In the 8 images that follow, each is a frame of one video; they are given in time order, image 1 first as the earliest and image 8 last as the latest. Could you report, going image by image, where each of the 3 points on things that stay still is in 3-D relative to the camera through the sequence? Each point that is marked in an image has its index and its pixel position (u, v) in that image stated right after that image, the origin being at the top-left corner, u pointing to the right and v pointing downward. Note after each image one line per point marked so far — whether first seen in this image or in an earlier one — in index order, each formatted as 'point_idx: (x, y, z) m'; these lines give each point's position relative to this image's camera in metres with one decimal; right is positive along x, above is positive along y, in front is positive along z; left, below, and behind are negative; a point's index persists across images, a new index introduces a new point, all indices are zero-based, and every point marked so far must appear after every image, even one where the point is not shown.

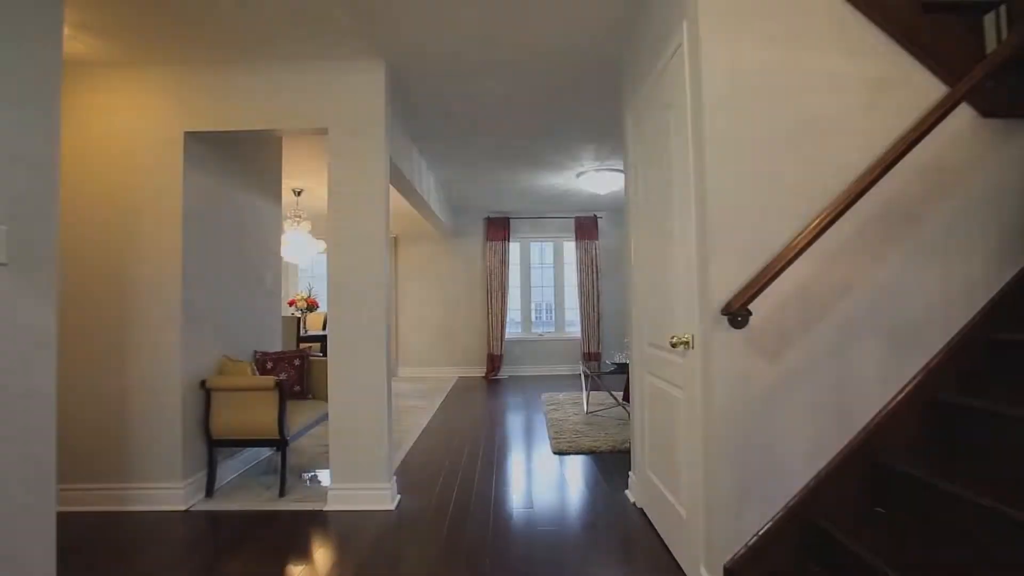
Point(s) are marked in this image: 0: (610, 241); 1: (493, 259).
0: (+1.6, +0.7, +8.4) m
1: (-0.3, +0.5, +8.3) m
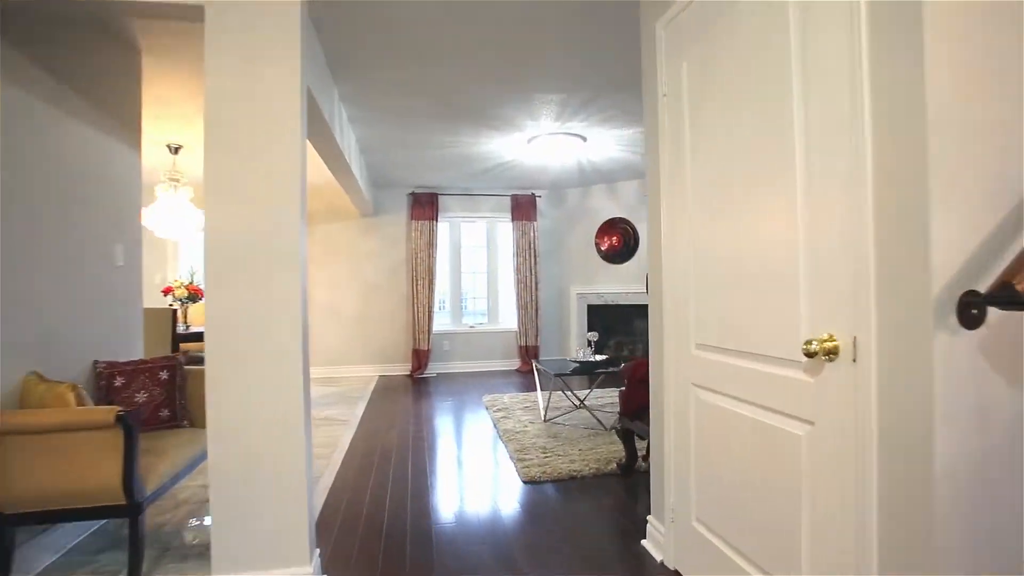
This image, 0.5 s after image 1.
0: (+0.5, +1.0, +7.7) m
1: (-1.3, +0.7, +7.2) m
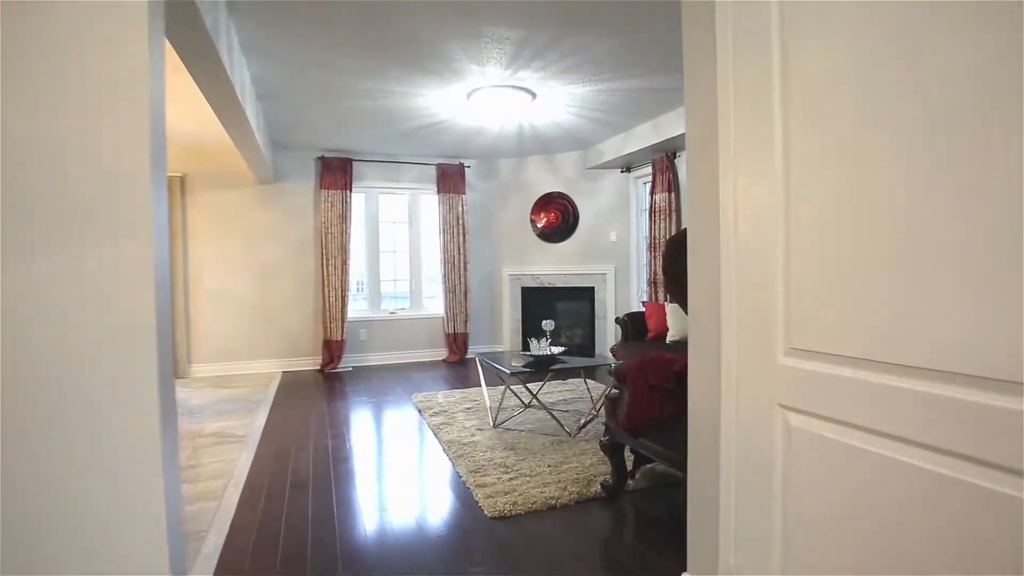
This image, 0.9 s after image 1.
0: (-0.4, +1.2, +6.9) m
1: (-2.1, +0.9, +6.1) m
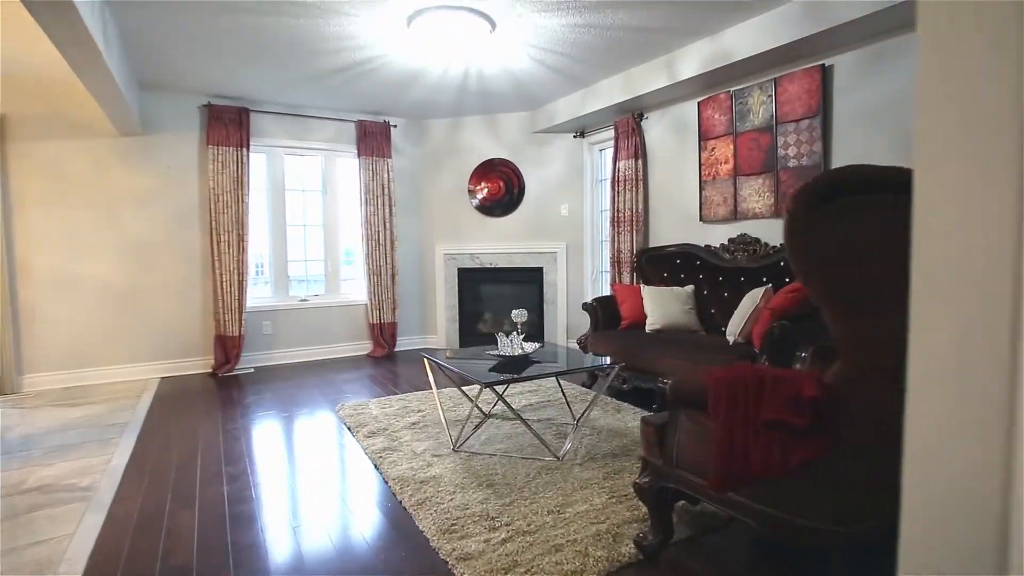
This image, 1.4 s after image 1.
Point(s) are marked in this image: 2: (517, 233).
0: (-1.2, +1.4, +5.9) m
1: (-2.7, +1.0, +4.8) m
2: (+0.1, +0.6, +5.8) m
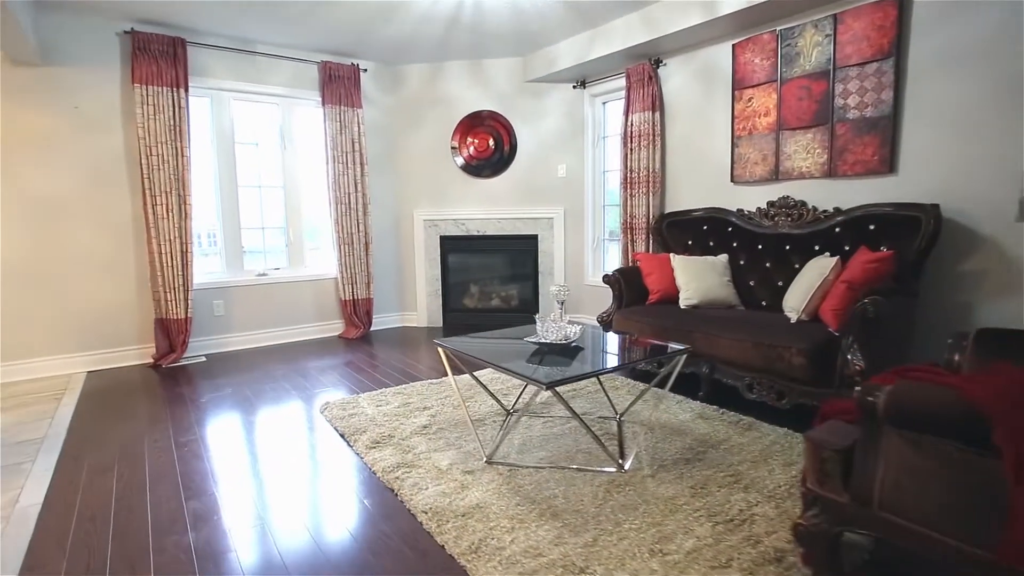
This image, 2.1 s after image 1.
0: (-1.3, +1.7, +5.1) m
1: (-2.7, +1.2, +3.9) m
2: (-0.1, +0.9, +5.2) m
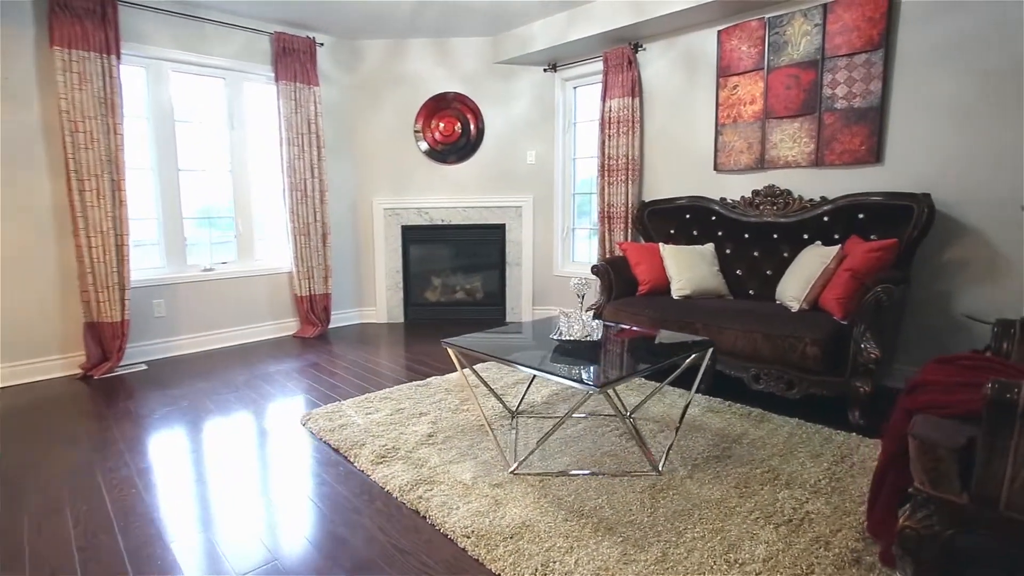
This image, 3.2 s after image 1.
0: (-1.6, +1.7, +4.6) m
1: (-2.8, +1.2, +3.3) m
2: (-0.4, +1.0, +4.9) m
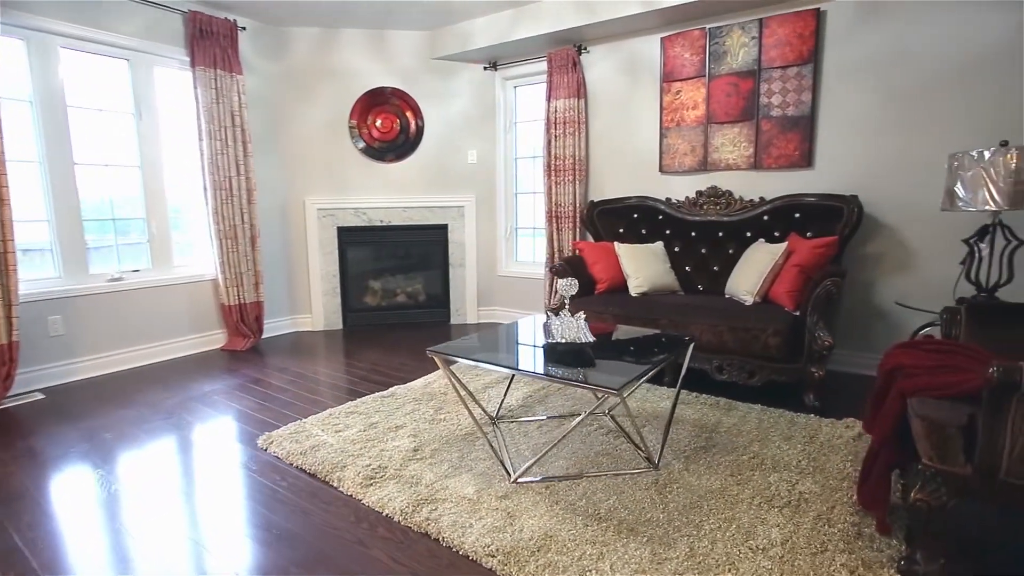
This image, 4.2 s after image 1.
0: (-2.0, +1.7, +4.3) m
1: (-3.0, +1.1, +2.7) m
2: (-0.9, +1.0, +4.8) m
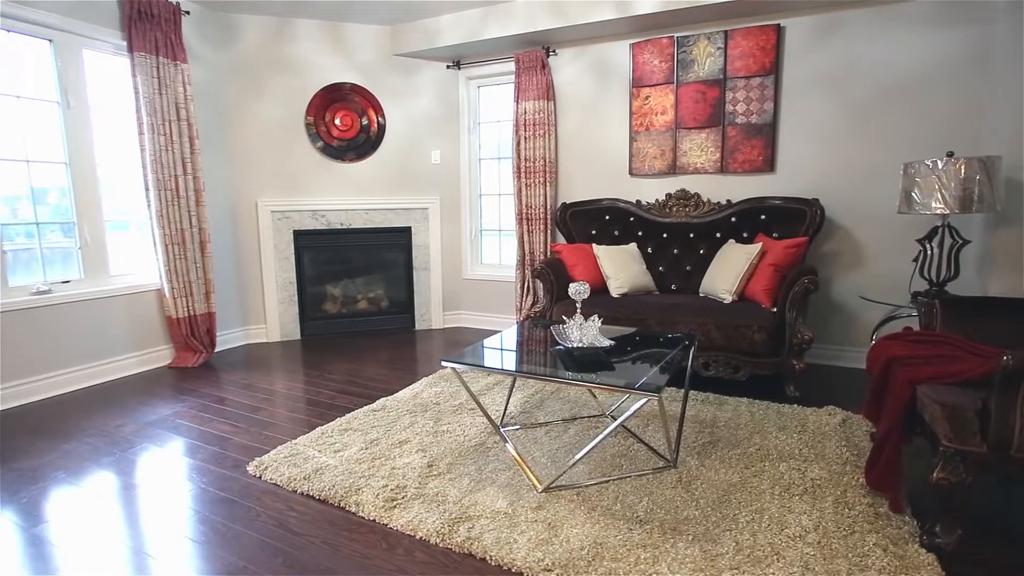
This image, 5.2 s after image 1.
0: (-2.3, +1.6, +3.9) m
1: (-3.0, +1.0, +2.3) m
2: (-1.2, +0.9, +4.6) m
